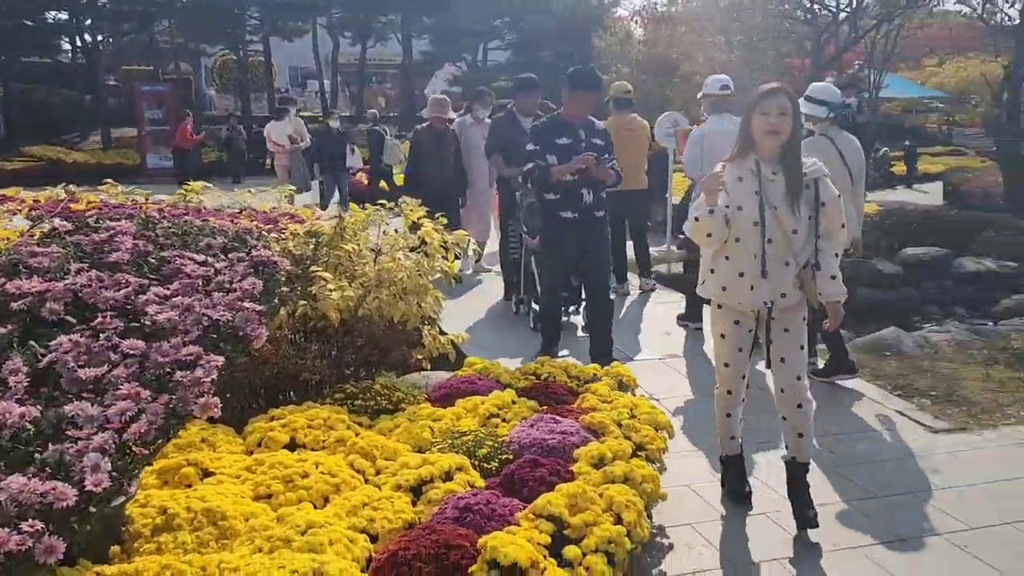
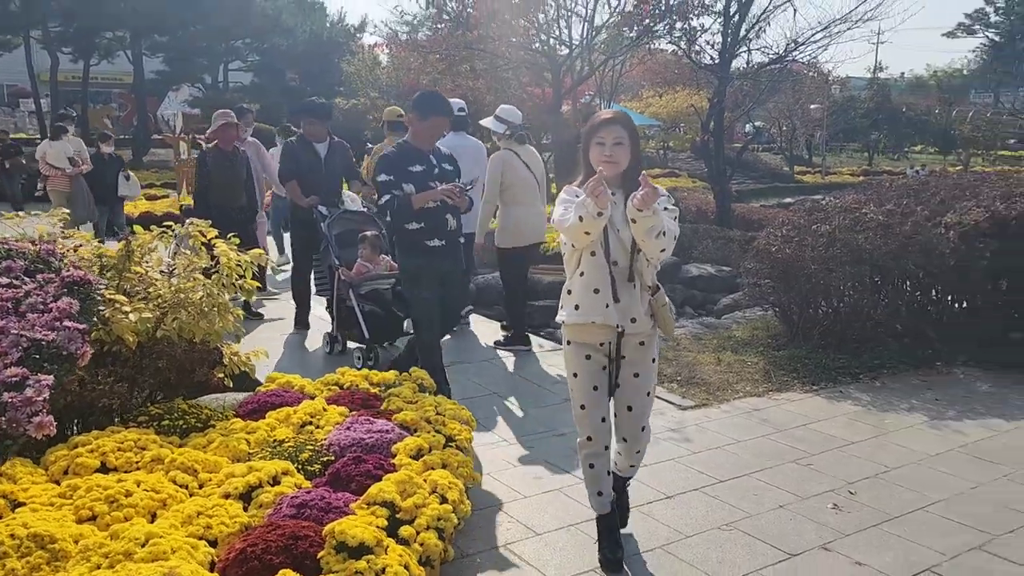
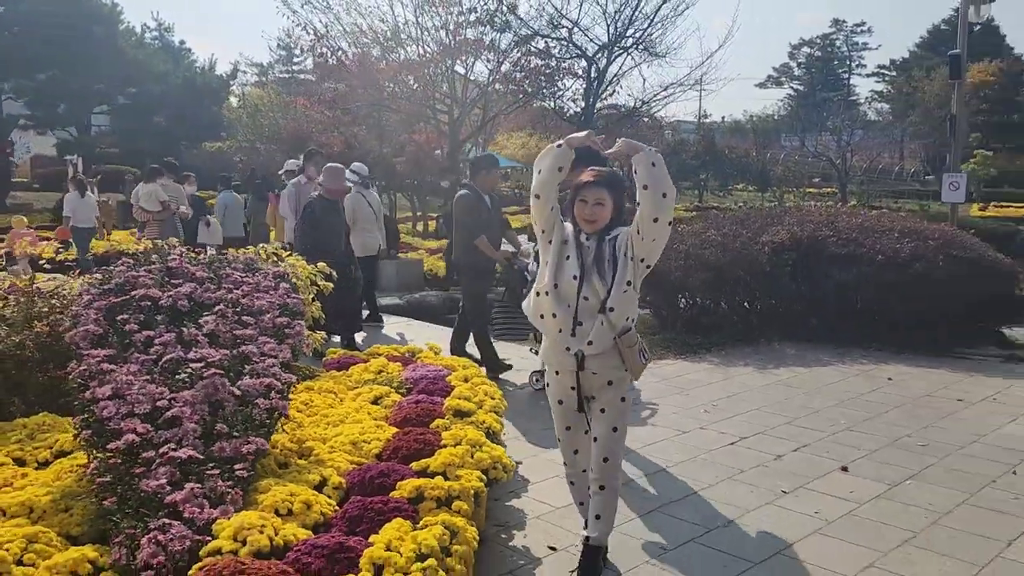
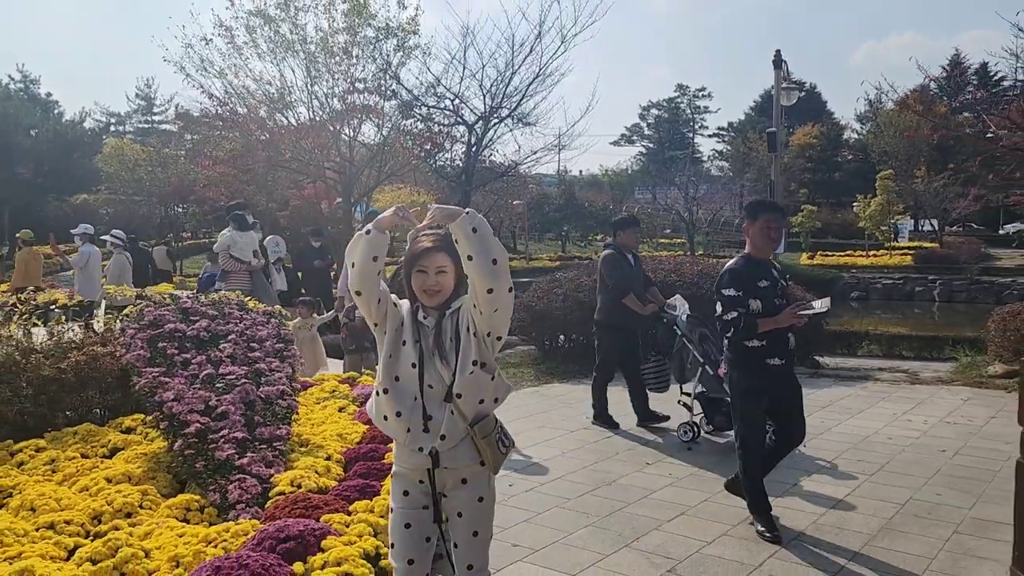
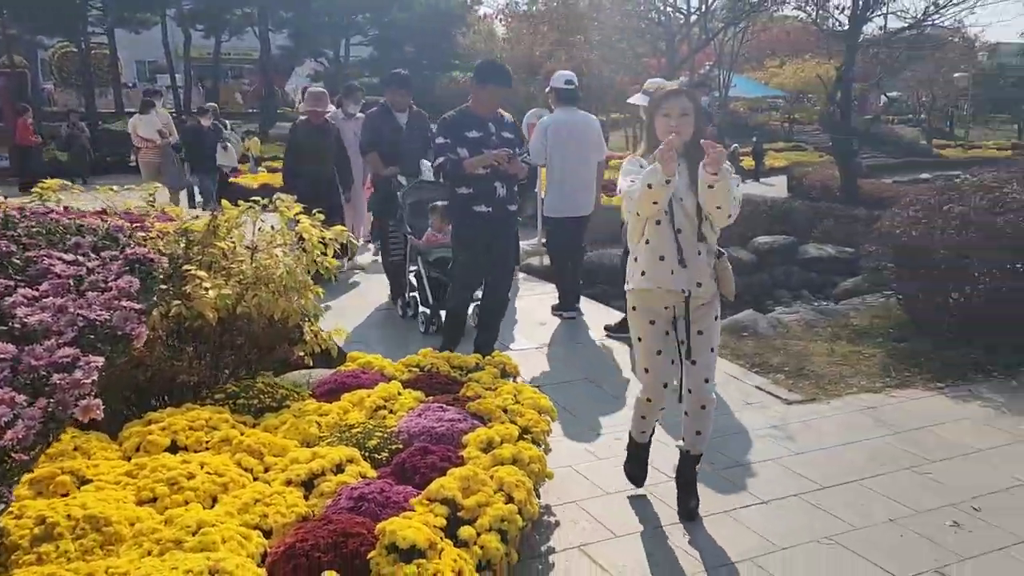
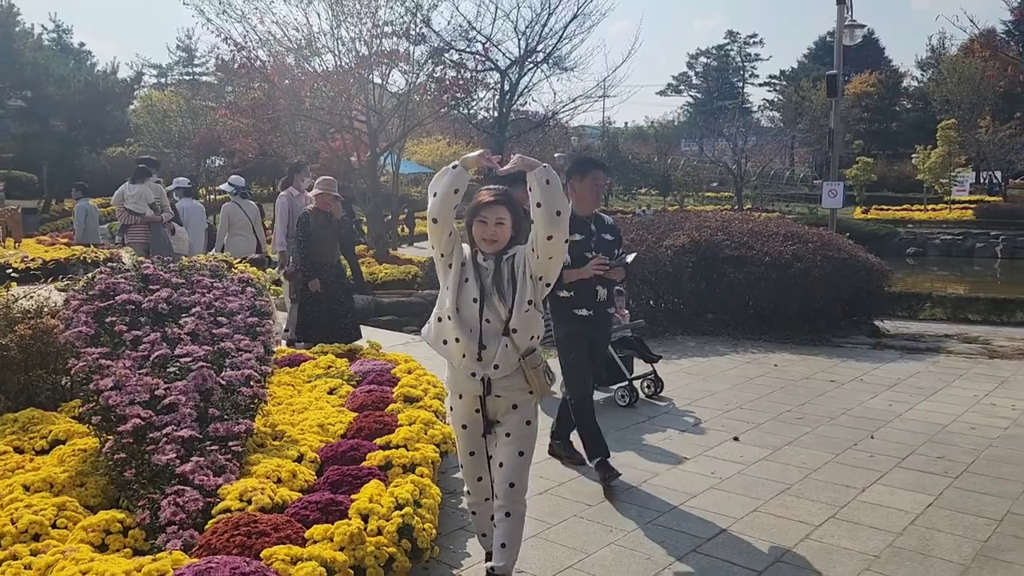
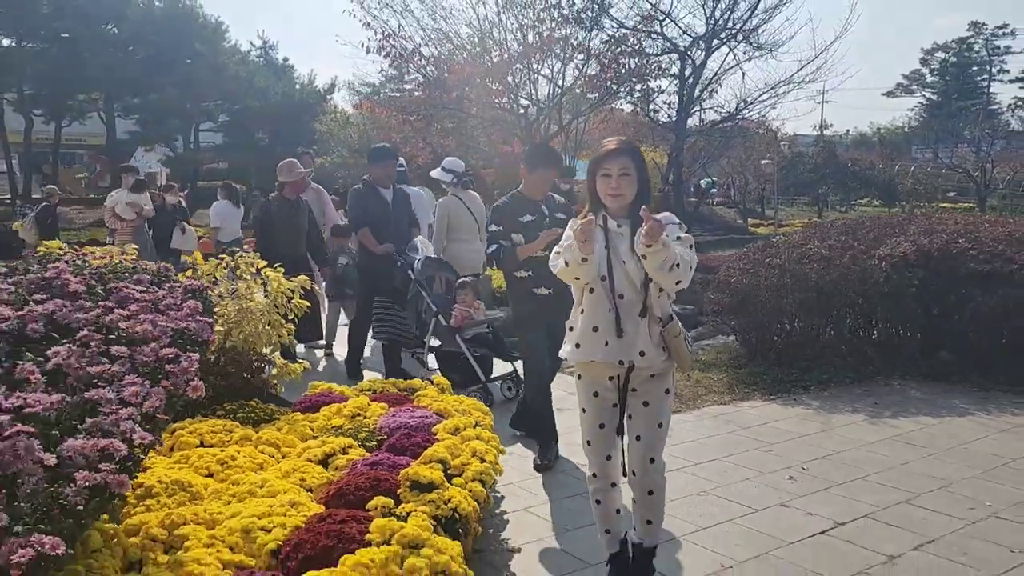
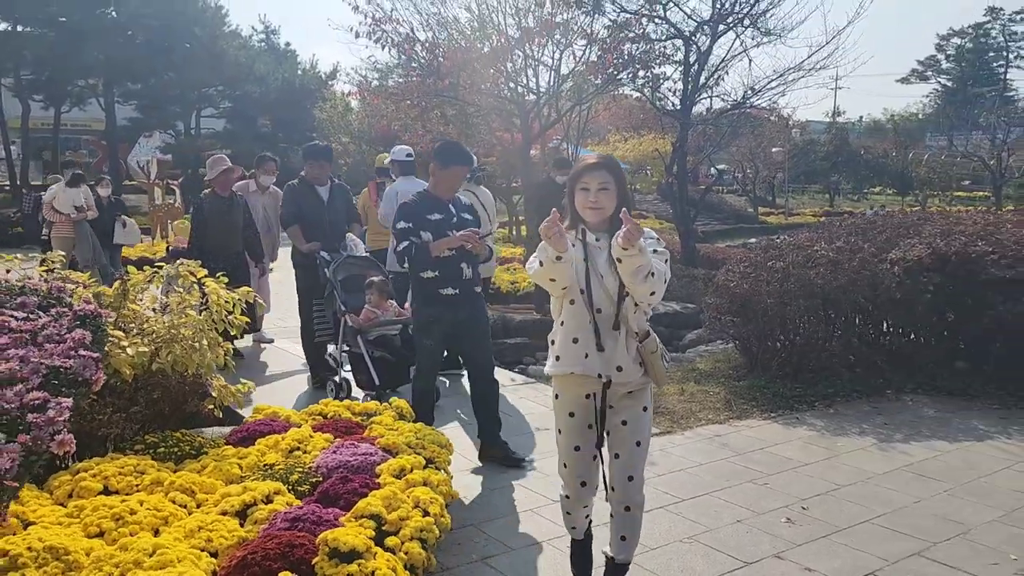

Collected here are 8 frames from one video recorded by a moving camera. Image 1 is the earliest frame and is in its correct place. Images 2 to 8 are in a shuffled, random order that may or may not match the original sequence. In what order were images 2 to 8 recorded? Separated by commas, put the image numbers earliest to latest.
5, 2, 8, 7, 3, 6, 4
